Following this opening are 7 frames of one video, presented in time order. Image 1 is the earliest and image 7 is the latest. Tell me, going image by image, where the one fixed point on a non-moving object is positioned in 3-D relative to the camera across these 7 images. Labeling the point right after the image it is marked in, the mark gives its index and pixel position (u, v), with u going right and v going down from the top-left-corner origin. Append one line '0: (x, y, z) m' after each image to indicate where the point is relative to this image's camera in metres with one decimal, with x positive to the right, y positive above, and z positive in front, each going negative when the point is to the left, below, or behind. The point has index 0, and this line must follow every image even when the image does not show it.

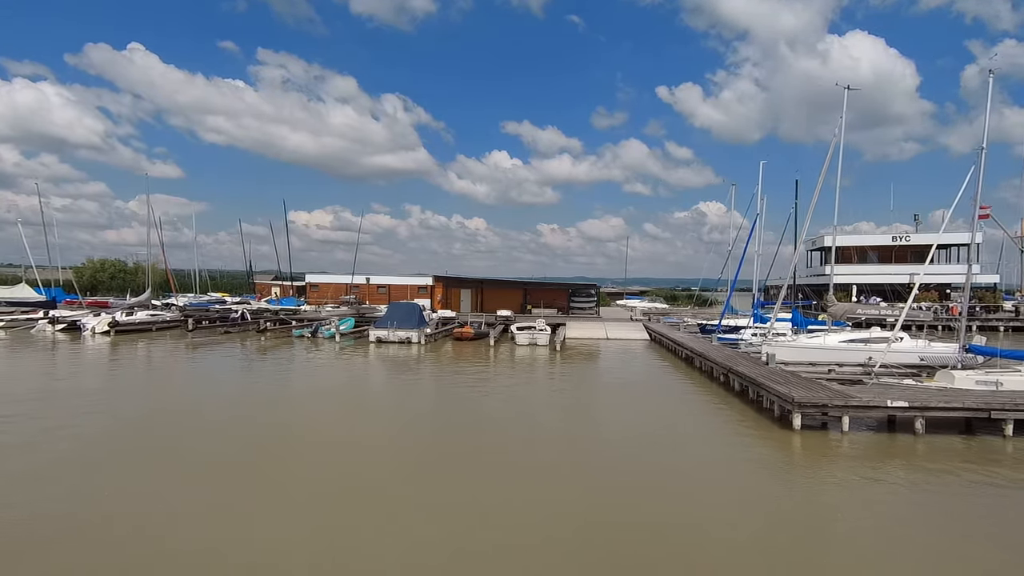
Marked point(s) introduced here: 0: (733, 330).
0: (+7.9, -1.4, +19.4) m
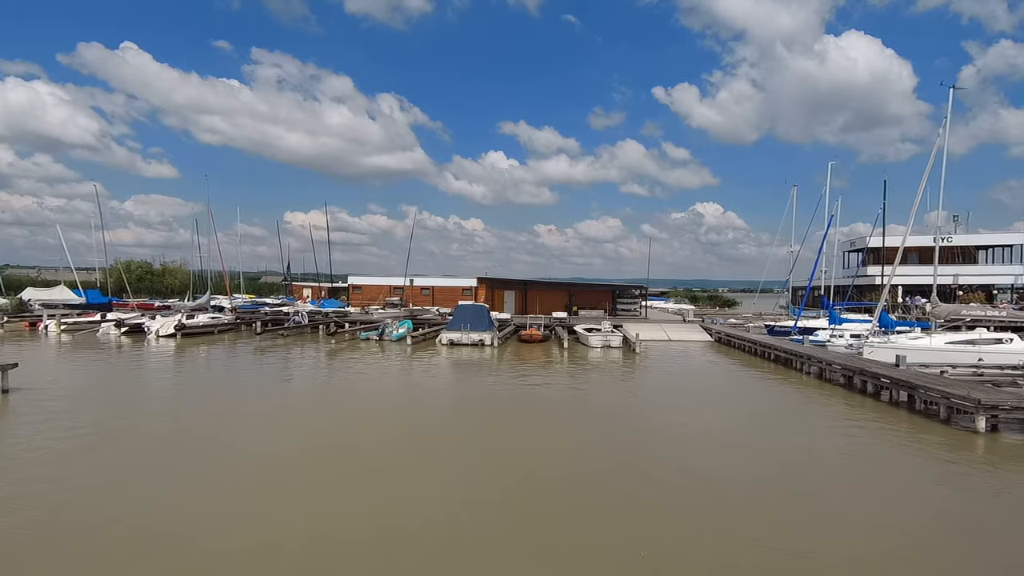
0: (+10.5, -1.5, +19.4) m
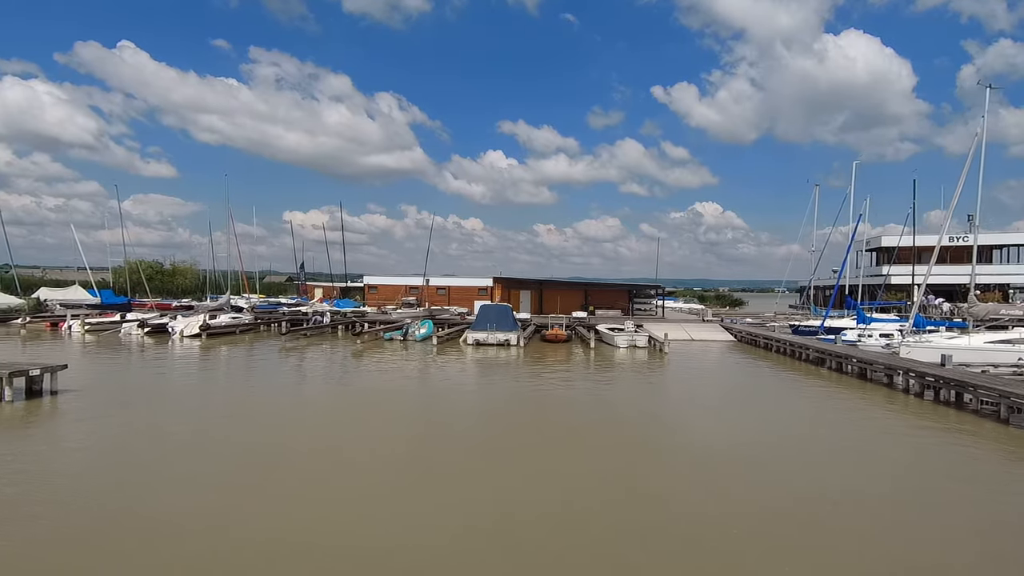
0: (+11.4, -1.5, +19.4) m
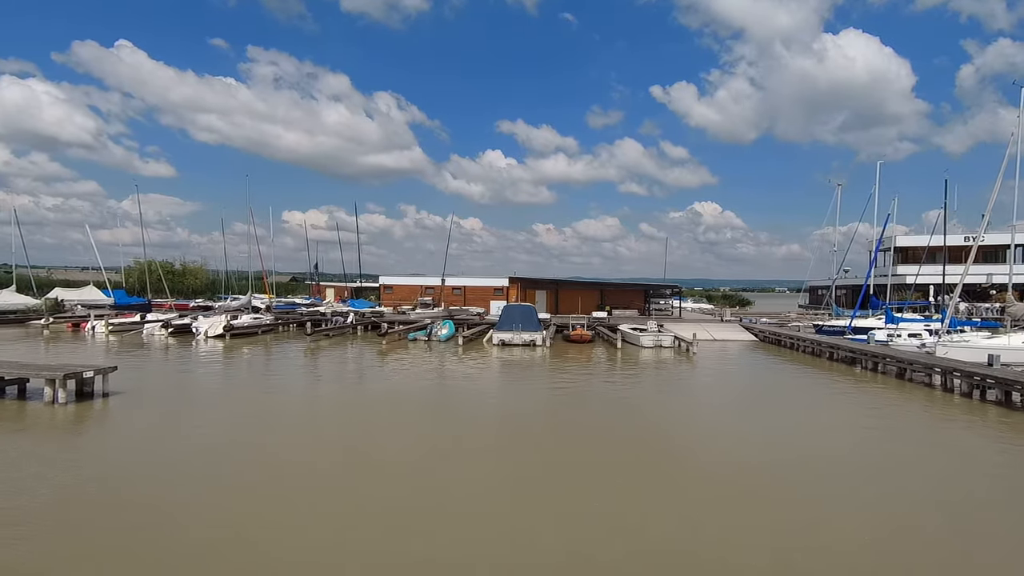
0: (+12.4, -1.5, +19.4) m
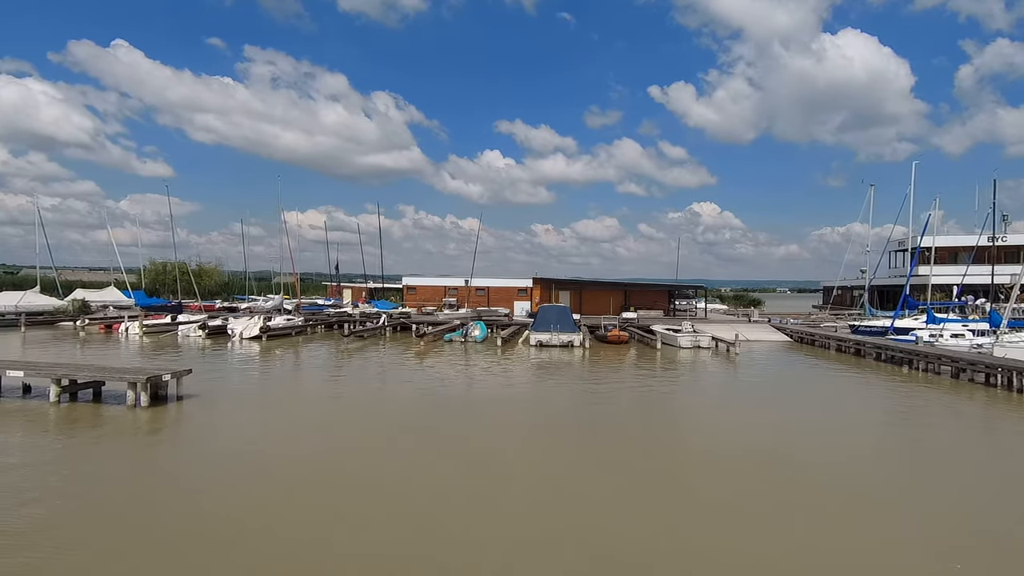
0: (+13.7, -1.5, +19.3) m
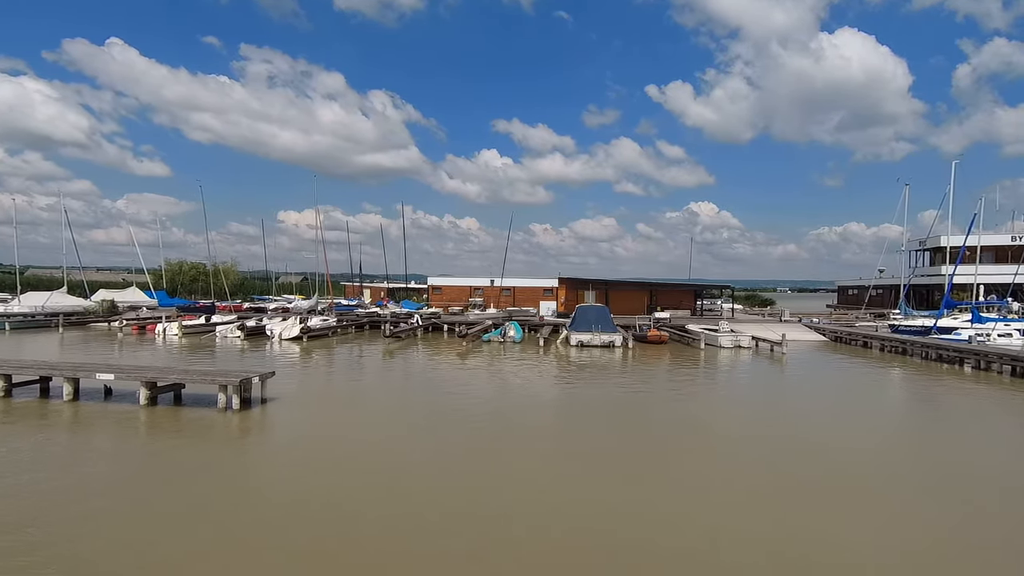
0: (+15.2, -1.5, +19.3) m
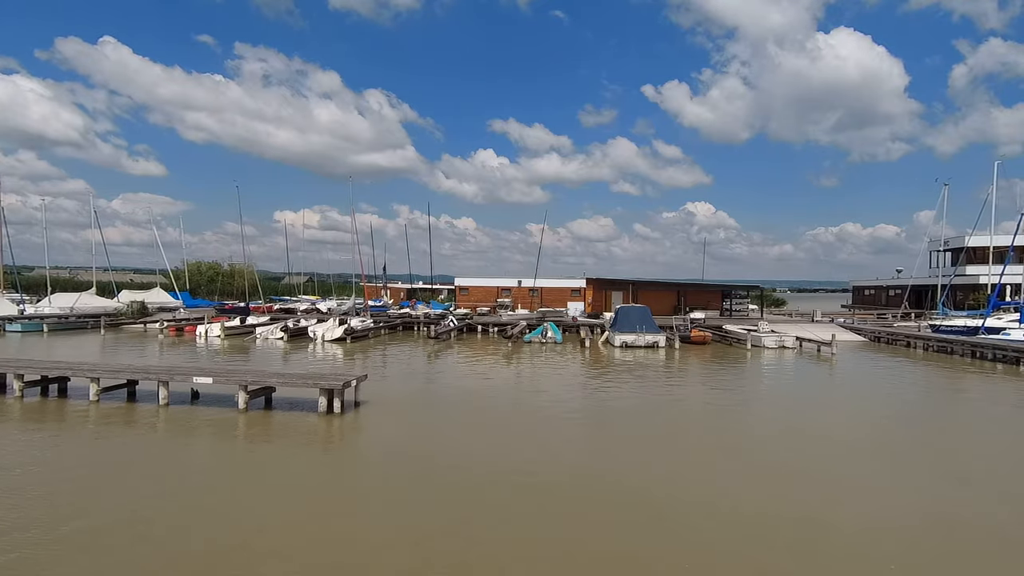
0: (+16.8, -1.5, +19.3) m
